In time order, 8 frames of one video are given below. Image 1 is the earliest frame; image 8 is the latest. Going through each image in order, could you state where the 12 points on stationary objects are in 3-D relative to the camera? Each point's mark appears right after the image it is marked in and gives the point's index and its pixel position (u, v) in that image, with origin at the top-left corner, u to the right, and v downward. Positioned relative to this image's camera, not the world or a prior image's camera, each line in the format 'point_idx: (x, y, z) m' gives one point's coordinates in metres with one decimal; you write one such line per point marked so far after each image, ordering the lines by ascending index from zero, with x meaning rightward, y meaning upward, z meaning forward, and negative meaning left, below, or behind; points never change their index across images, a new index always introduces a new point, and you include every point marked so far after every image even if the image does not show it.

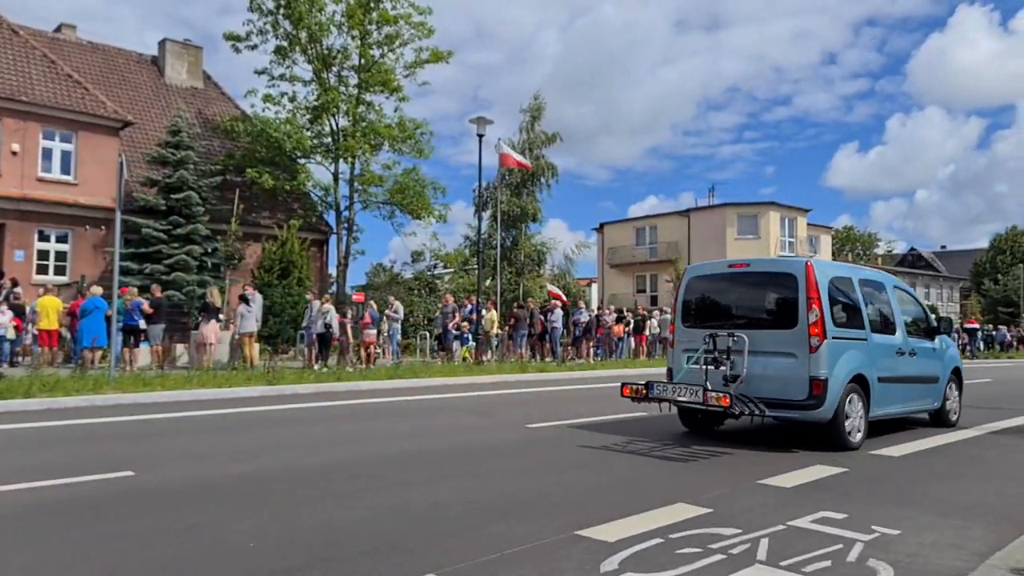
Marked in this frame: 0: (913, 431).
0: (+4.7, -1.7, +9.6) m
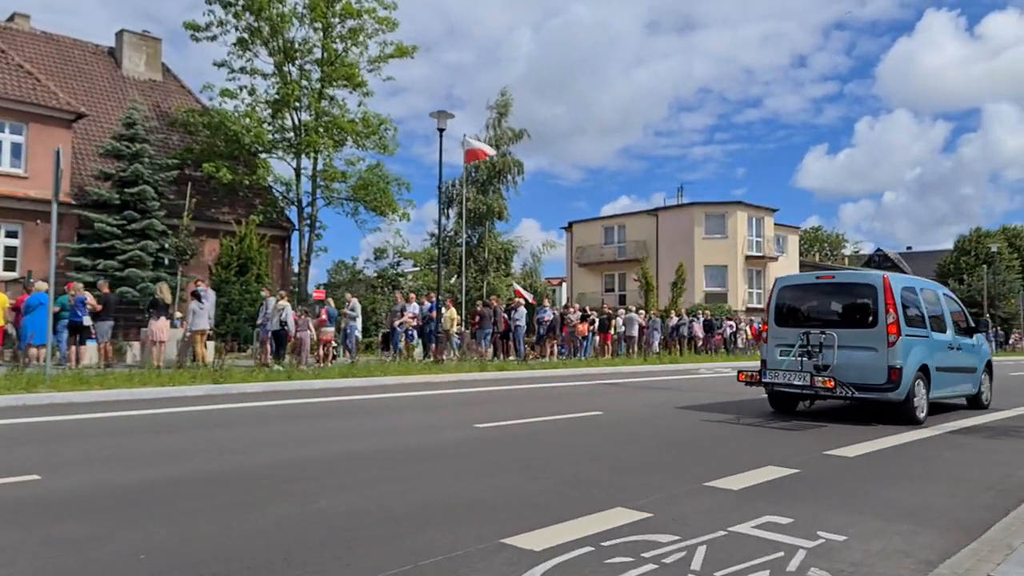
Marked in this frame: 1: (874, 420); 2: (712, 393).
0: (+4.1, -1.6, +9.4) m
1: (+4.6, -1.7, +10.4) m
2: (+3.6, -1.9, +15.0) m
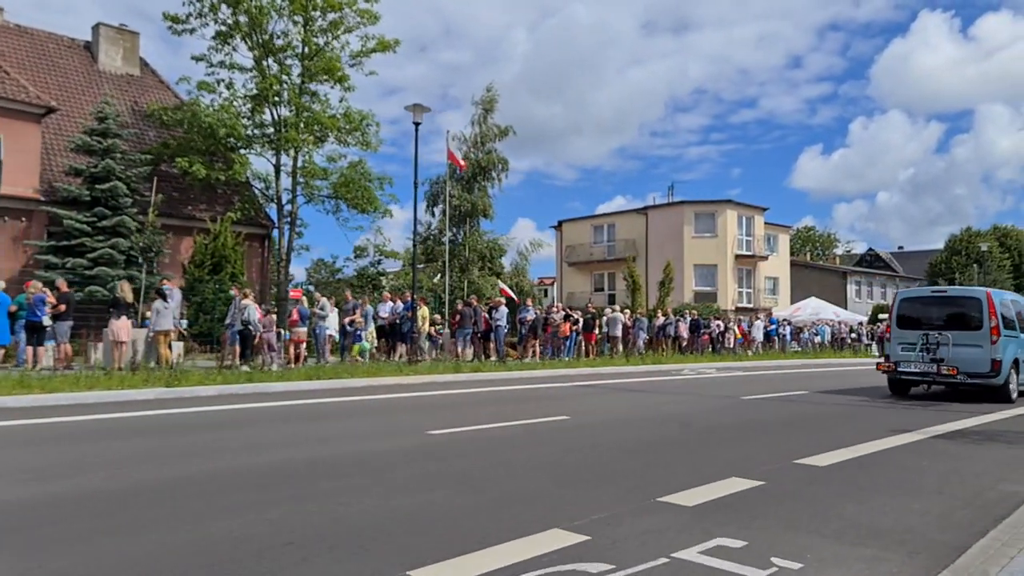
0: (+3.6, -1.6, +8.9) m
1: (+4.1, -1.7, +9.9) m
2: (+3.1, -1.8, +14.4) m
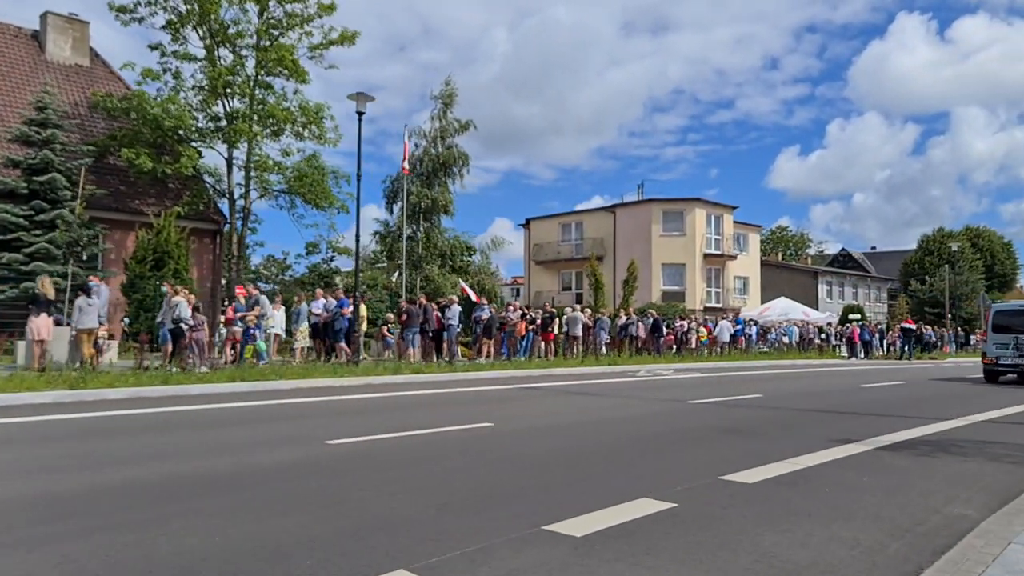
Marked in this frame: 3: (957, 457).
0: (+2.8, -1.6, +8.2) m
1: (+3.2, -1.6, +9.3) m
2: (+2.1, -1.8, +13.8) m
3: (+4.1, -1.6, +7.7) m
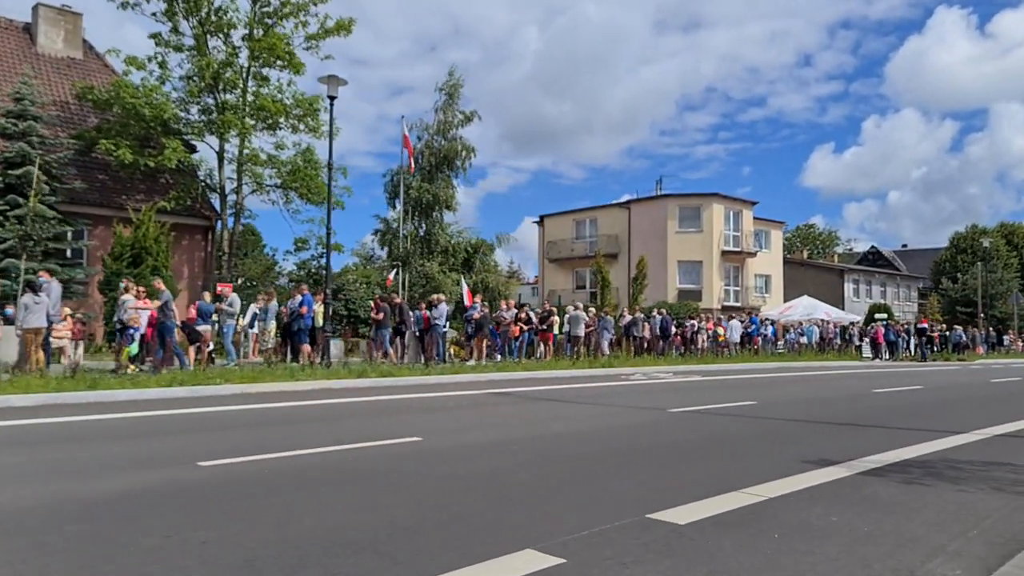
0: (+2.1, -1.5, +6.9) m
1: (+2.6, -1.6, +7.9) m
2: (+1.5, -1.7, +12.5) m
3: (+3.4, -1.5, +6.3) m
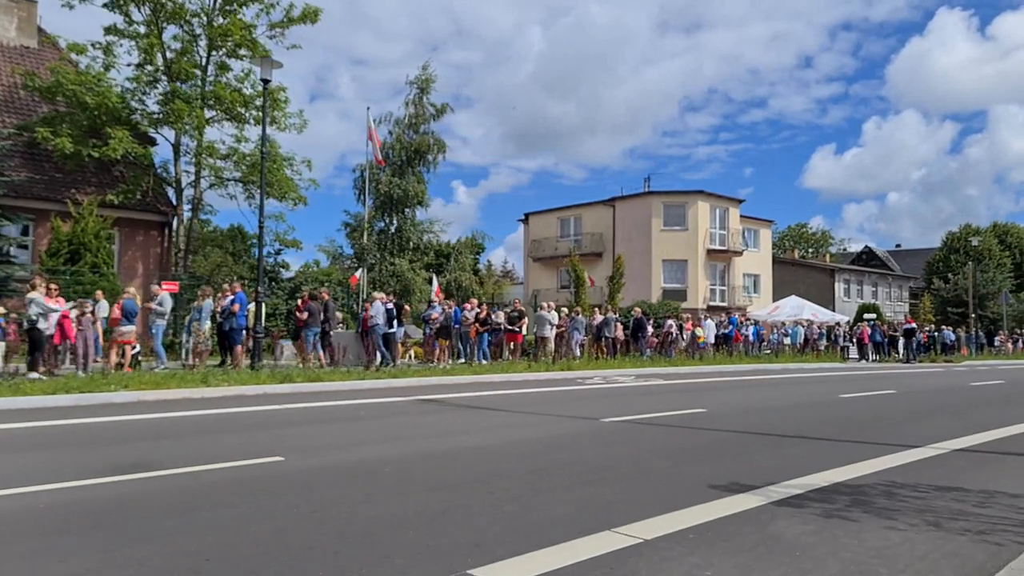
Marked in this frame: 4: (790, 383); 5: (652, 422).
0: (+1.1, -1.5, +5.8) m
1: (+1.6, -1.5, +6.9) m
2: (+0.5, -1.7, +11.4) m
3: (+2.4, -1.5, +5.2) m
4: (+6.2, -2.1, +18.3) m
5: (+1.7, -1.6, +10.0) m
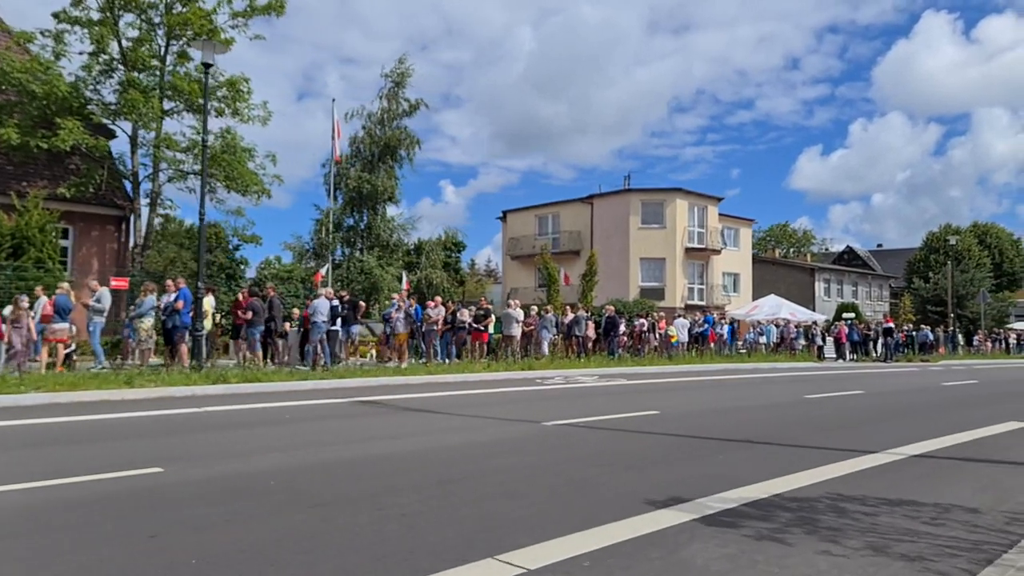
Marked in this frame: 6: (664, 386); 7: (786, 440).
0: (+0.4, -1.4, +5.2) m
1: (+0.9, -1.5, +6.2) m
2: (-0.2, -1.6, +10.7) m
3: (+1.7, -1.4, +4.6) m
4: (+5.3, -2.1, +17.8) m
5: (+1.0, -1.6, +9.4) m
6: (+3.0, -1.9, +16.3) m
7: (+3.0, -1.6, +8.8) m
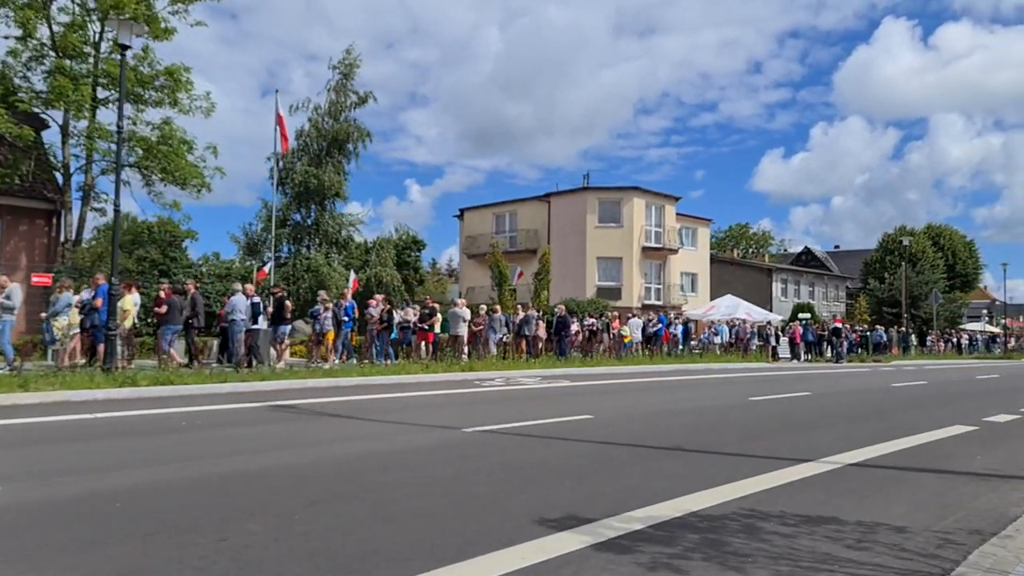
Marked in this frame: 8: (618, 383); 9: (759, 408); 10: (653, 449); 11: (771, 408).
0: (-0.3, -1.4, +4.6) m
1: (+0.1, -1.4, +5.7) m
2: (-1.2, -1.6, +10.1) m
3: (+1.1, -1.4, +4.0) m
4: (+4.1, -2.0, +17.4) m
5: (+0.1, -1.5, +8.8) m
6: (+1.8, -1.9, +15.8) m
7: (+2.1, -1.6, +8.3) m
8: (+2.1, -1.9, +16.8) m
9: (+3.9, -1.9, +12.9) m
10: (+1.4, -1.6, +8.0) m
11: (+4.1, -1.9, +12.9) m
